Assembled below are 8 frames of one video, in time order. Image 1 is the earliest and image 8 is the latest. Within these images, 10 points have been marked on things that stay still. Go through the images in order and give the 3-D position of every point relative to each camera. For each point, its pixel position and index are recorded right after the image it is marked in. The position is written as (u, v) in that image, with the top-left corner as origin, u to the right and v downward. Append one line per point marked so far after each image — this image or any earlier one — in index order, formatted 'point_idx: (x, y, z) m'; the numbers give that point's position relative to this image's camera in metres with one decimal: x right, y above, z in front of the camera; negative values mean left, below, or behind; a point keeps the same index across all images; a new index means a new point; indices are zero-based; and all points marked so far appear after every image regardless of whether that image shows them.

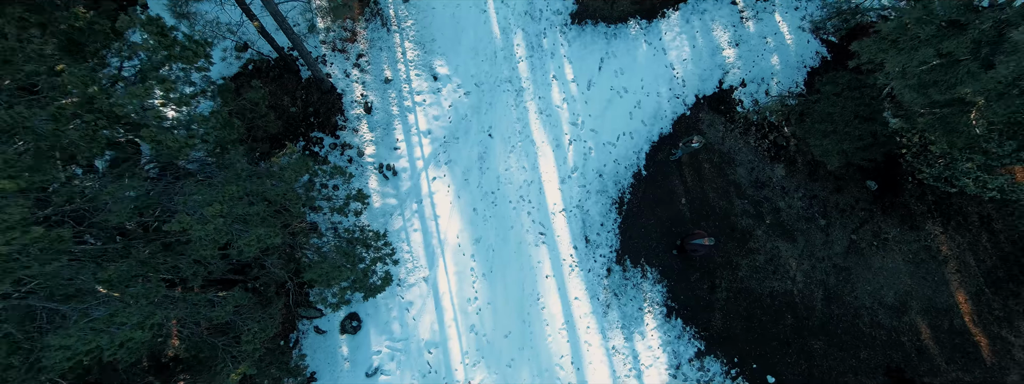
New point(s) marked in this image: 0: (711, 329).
0: (+16.6, -11.4, +10.6) m
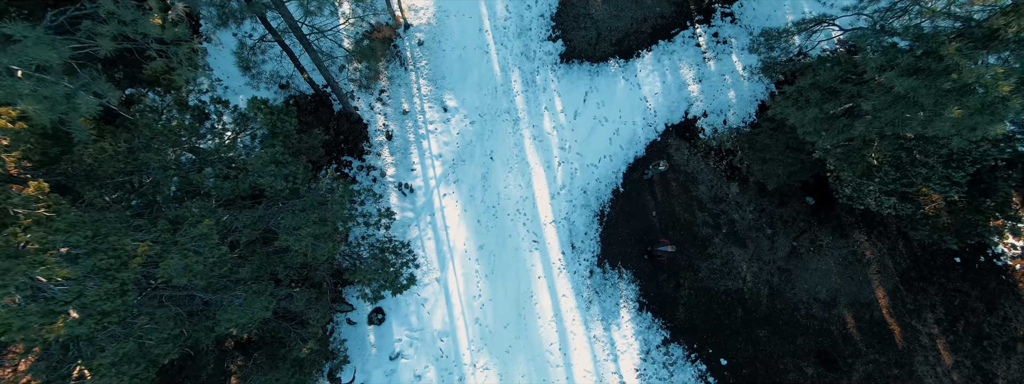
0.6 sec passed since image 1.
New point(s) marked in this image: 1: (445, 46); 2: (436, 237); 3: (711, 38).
0: (+16.4, -12.9, +12.8) m
1: (-7.5, +16.5, +14.4) m
2: (-7.7, -4.6, +13.0) m
3: (+22.7, +17.6, +14.3) m
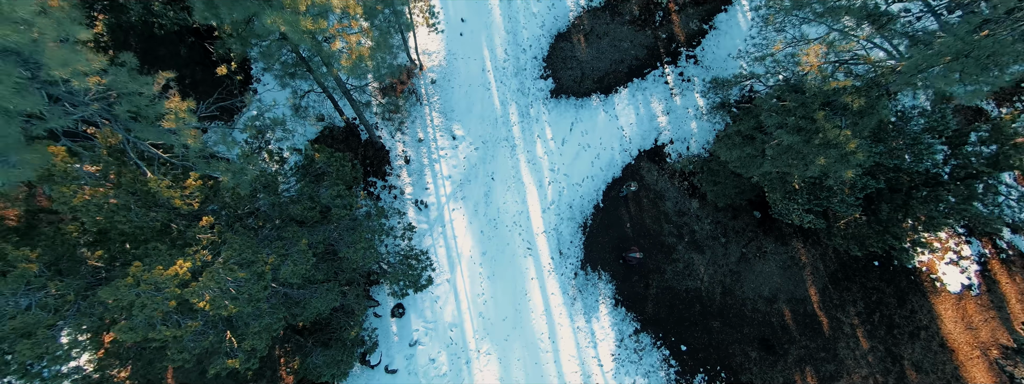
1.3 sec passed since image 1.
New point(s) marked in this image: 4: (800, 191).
0: (+16.2, -14.8, +15.6) m
1: (-7.8, +14.5, +17.1) m
2: (-8.0, -6.5, +15.8) m
3: (+22.4, +15.6, +17.1) m
4: (+29.3, +0.2, +12.6) m
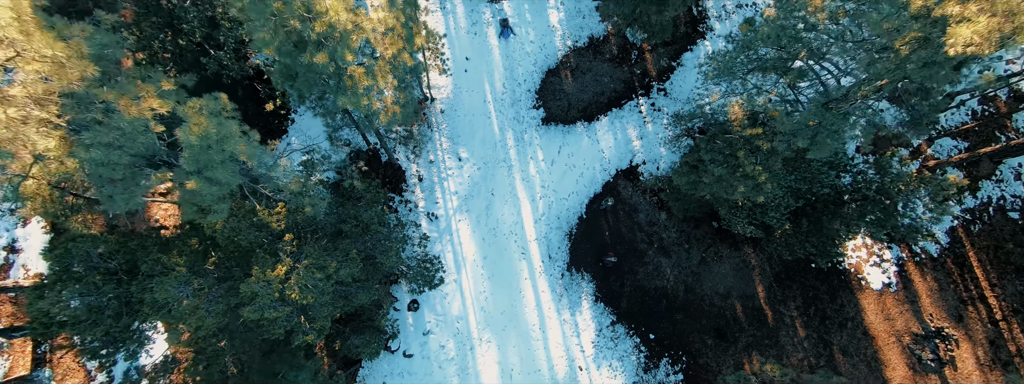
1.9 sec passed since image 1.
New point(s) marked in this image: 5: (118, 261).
0: (+15.7, -16.9, +18.6) m
1: (-8.3, +12.5, +20.2) m
2: (-8.5, -8.5, +18.8) m
3: (+22.0, +13.6, +20.2) m
4: (+28.8, -1.9, +15.6) m
5: (-32.5, -5.6, +10.3) m
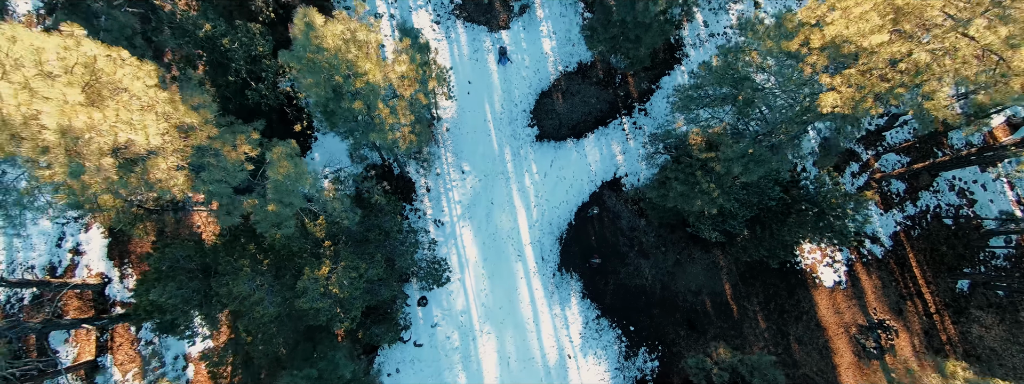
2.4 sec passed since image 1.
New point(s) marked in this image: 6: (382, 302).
0: (+15.3, -18.4, +21.2) m
1: (-8.7, +10.9, +22.8) m
2: (-8.9, -10.1, +21.3) m
3: (+21.5, +12.0, +22.9) m
4: (+28.4, -3.4, +18.2) m
5: (-33.0, -7.2, +12.9) m
6: (-17.3, -14.8, +17.2) m
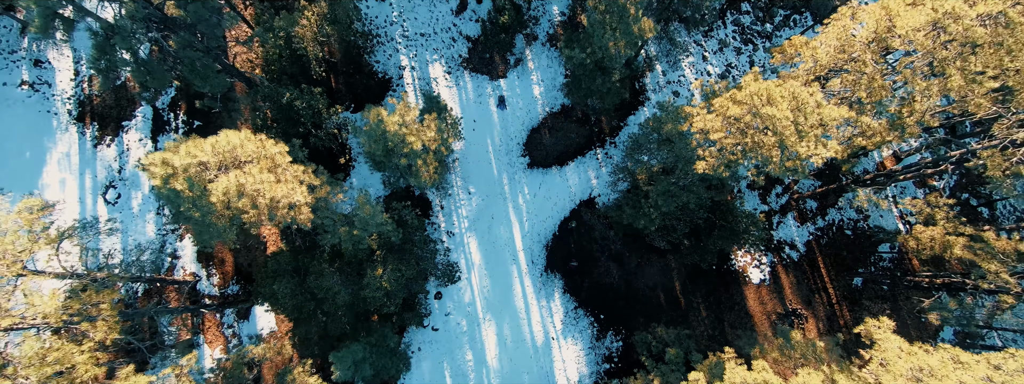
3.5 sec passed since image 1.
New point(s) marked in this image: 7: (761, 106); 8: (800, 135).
0: (+14.5, -22.1, +27.0) m
1: (-9.5, +7.3, +28.7) m
2: (-9.7, -13.8, +27.1) m
3: (+20.7, +8.4, +28.8) m
4: (+27.6, -7.1, +24.1) m
5: (-33.7, -10.8, +18.7) m
6: (-18.1, -18.4, +23.0) m
7: (+27.1, +9.4, +14.1) m
8: (+30.8, +6.0, +13.7) m
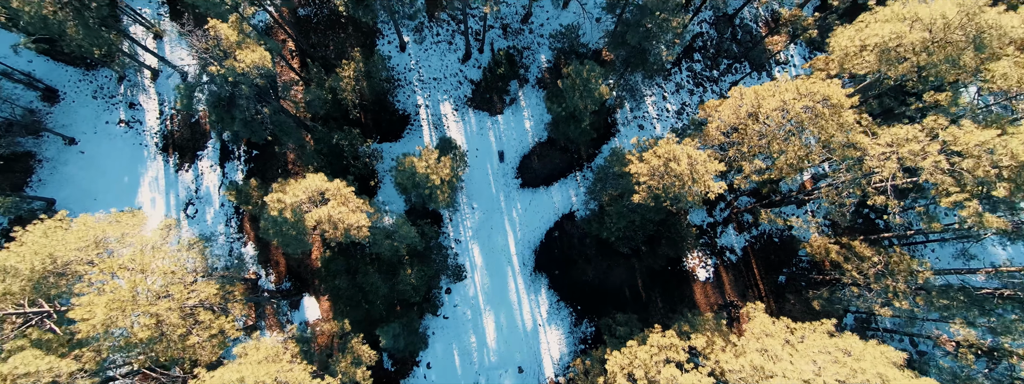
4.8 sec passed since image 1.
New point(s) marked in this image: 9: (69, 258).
0: (+13.2, -26.2, +33.6) m
1: (-10.8, +3.2, +35.4) m
2: (-11.0, -17.8, +33.8) m
3: (+19.5, +4.2, +35.5) m
4: (+26.3, -11.2, +30.8) m
5: (-35.0, -14.8, +25.3) m
6: (-19.3, -22.5, +29.6) m
7: (+25.9, +5.3, +20.9) m
8: (+29.5, +2.0, +20.5) m
9: (-57.2, -8.4, +16.7) m
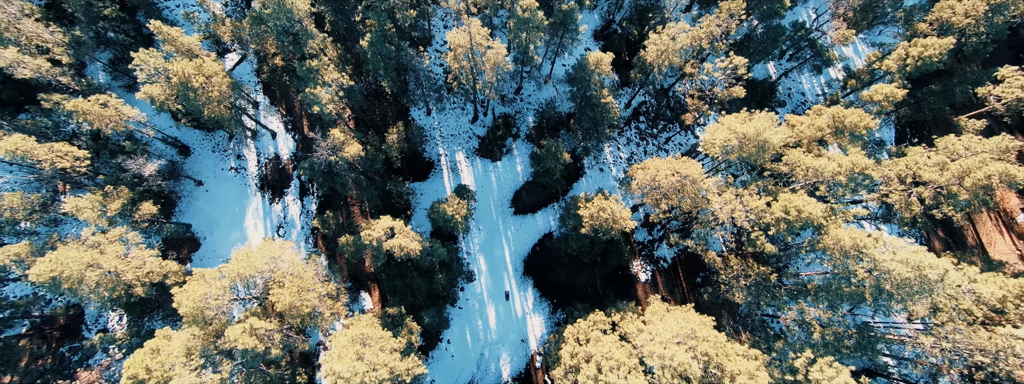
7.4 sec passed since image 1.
0: (+11.5, -35.7, +46.9) m
1: (-12.4, -6.3, +48.9) m
2: (-12.7, -27.3, +47.1) m
3: (+17.8, -5.3, +49.1) m
4: (+24.7, -20.7, +44.3) m
5: (-36.6, -24.2, +38.6) m
6: (-21.0, -31.9, +42.9) m
7: (+24.3, -4.2, +34.5) m
8: (+27.9, -7.5, +34.1) m
9: (-58.8, -17.7, +30.0) m
